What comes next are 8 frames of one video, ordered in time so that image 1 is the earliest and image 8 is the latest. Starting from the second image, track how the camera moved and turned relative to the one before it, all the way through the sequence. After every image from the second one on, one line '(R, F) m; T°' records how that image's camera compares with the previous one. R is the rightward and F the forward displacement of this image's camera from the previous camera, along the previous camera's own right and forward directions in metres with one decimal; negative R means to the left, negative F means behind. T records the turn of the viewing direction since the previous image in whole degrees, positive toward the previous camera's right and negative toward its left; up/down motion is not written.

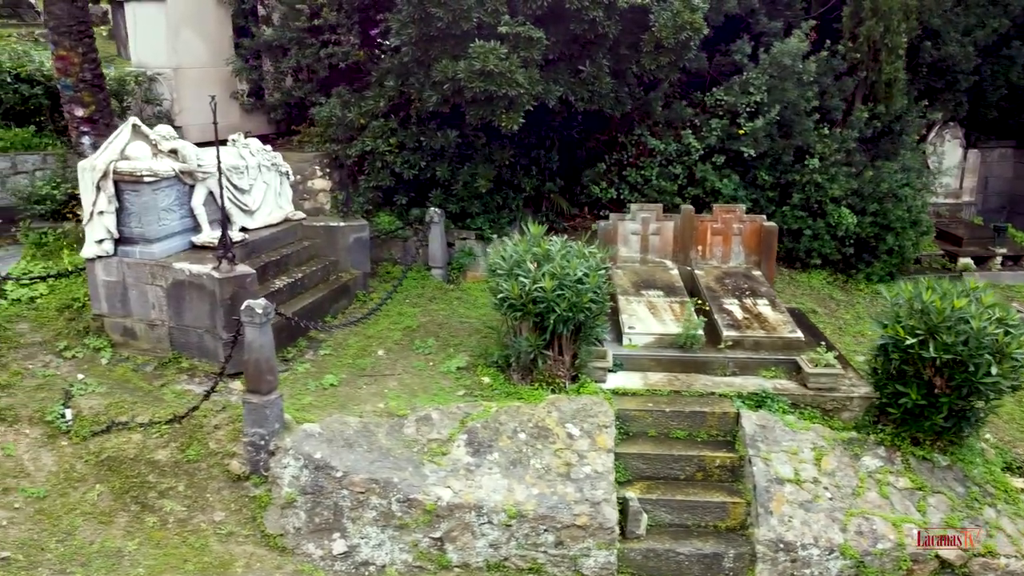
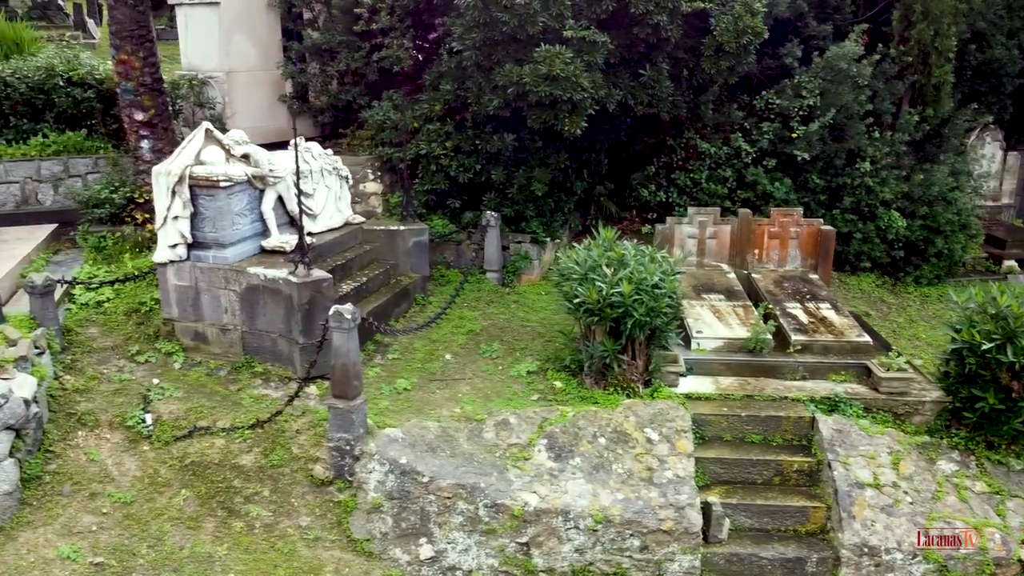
(-0.6, 0.0) m; 0°
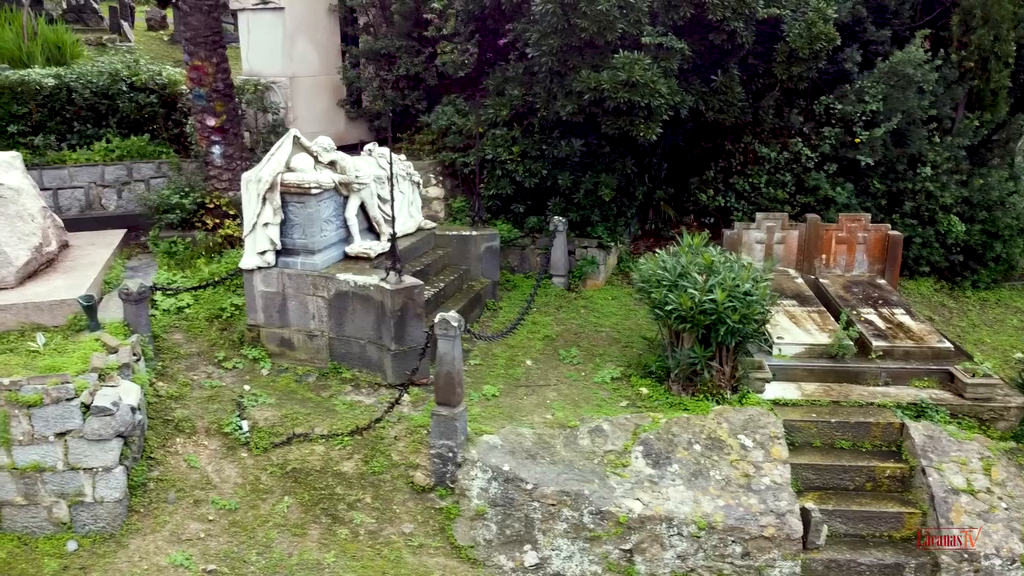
(-0.7, 0.0) m; 0°
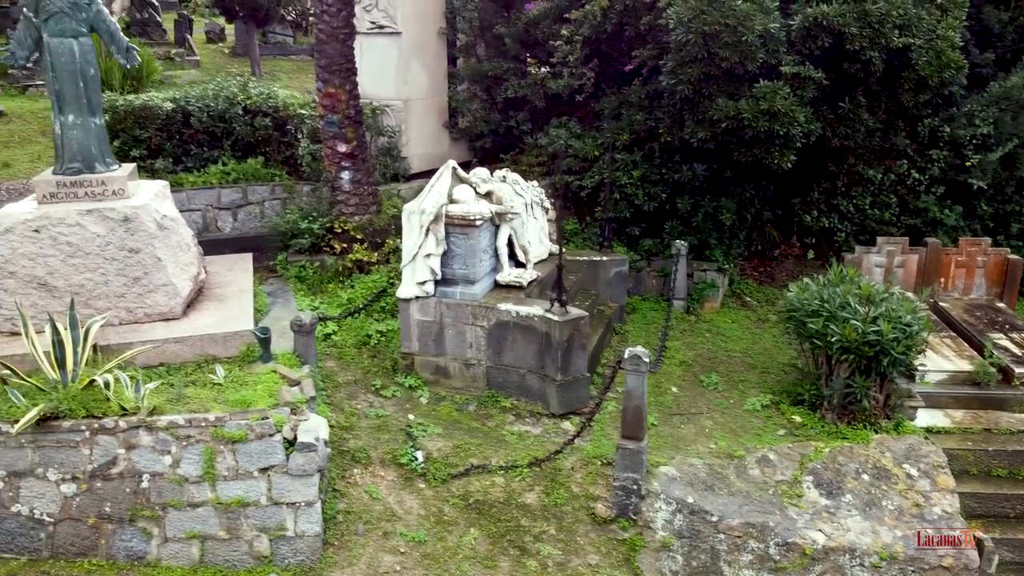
(-1.3, -0.1) m; 0°
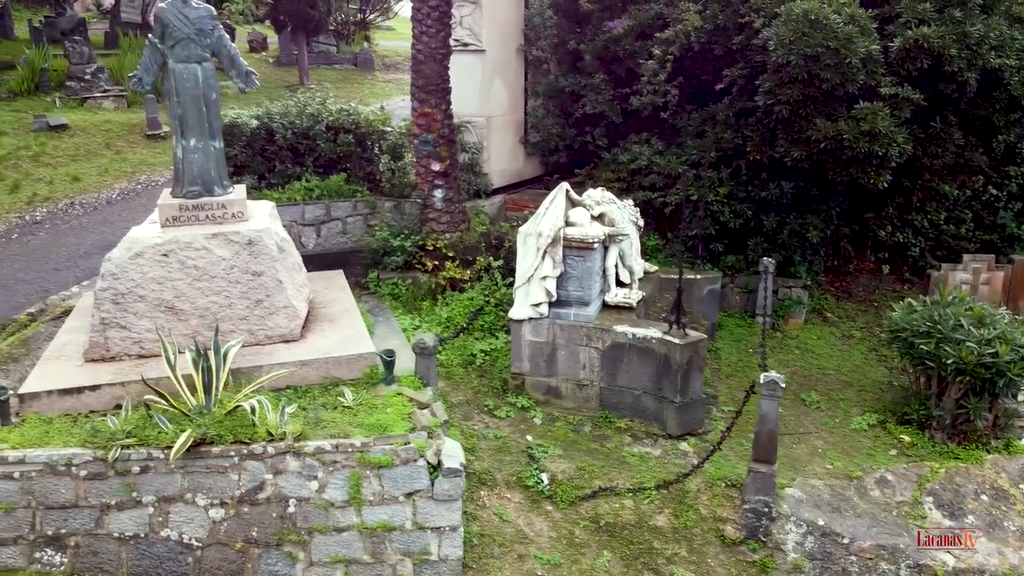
(-0.9, -0.1) m; 0°
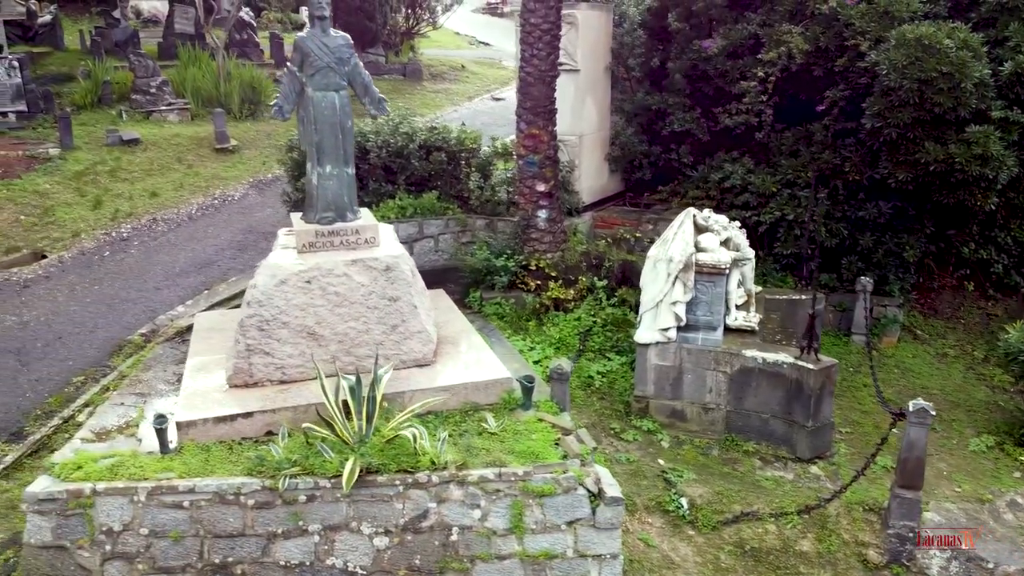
(-1.0, -0.1) m; 0°
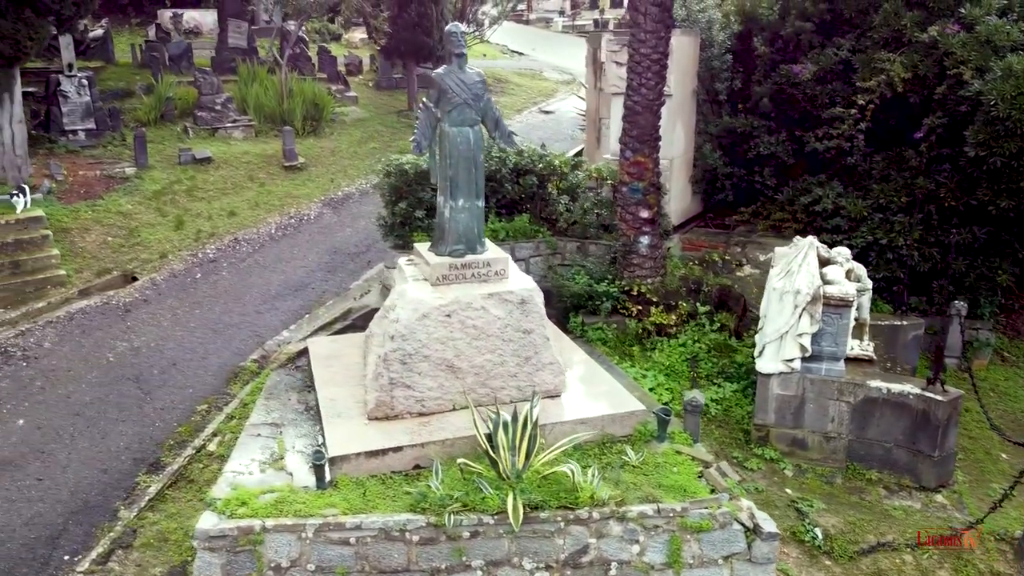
(-1.0, -0.1) m; 0°
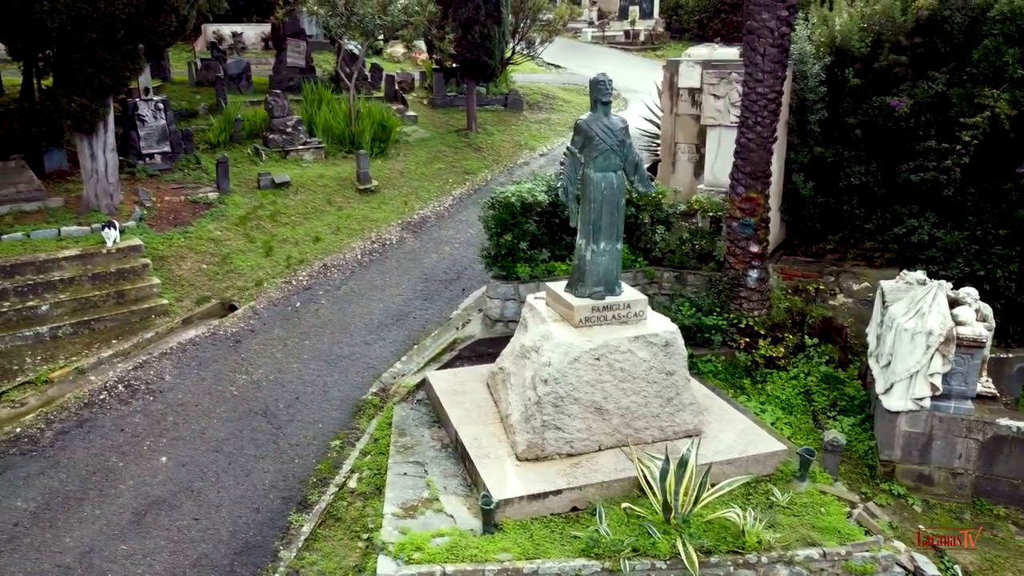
(-1.2, -0.1) m; 0°
